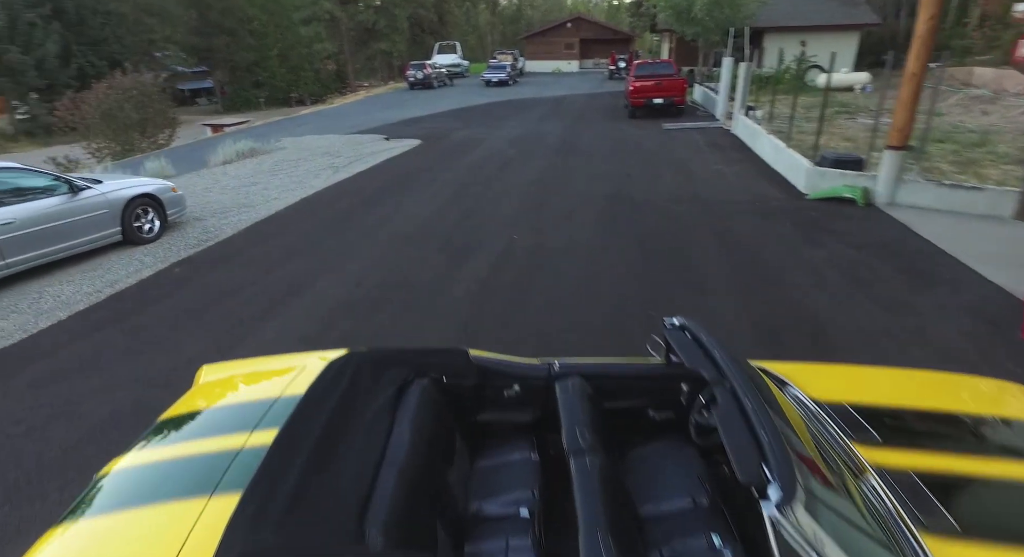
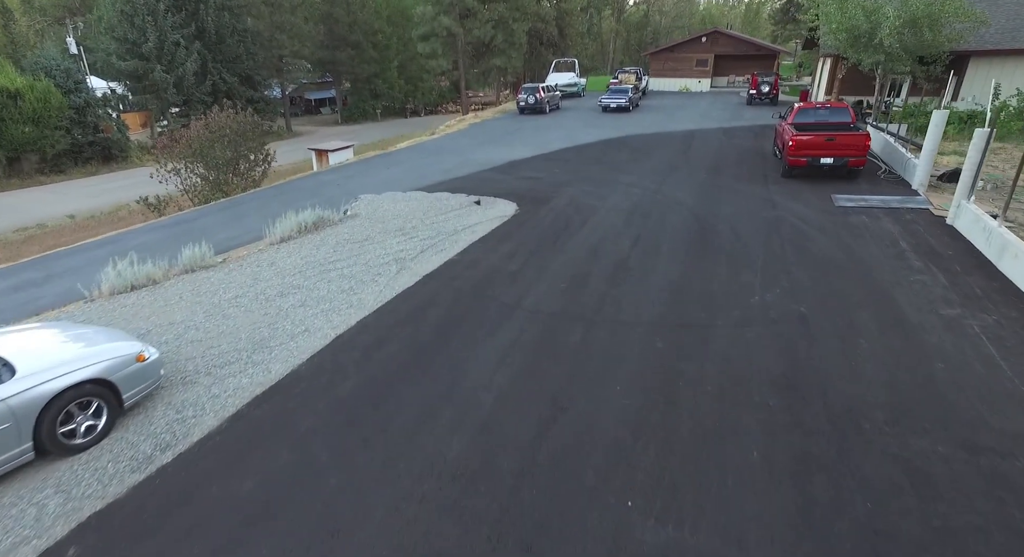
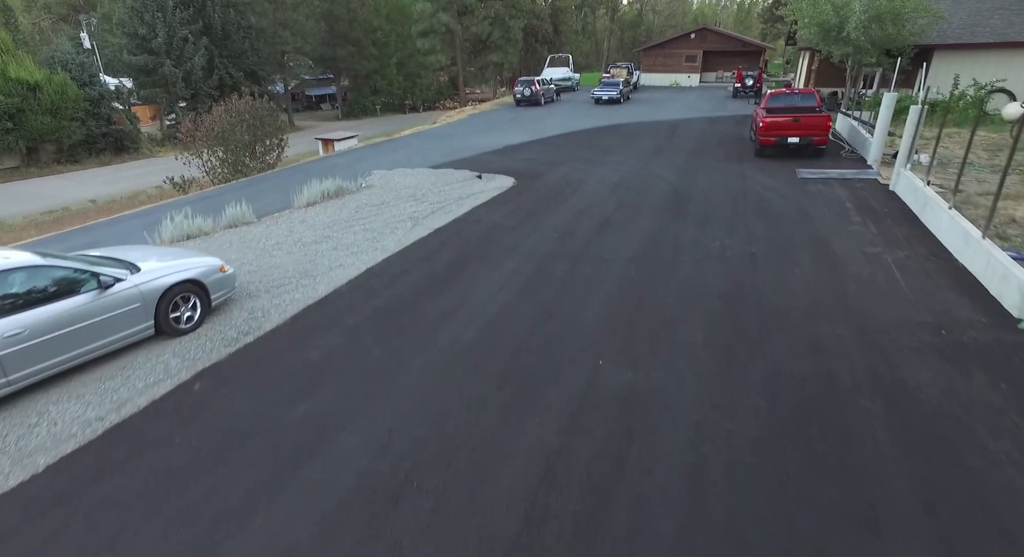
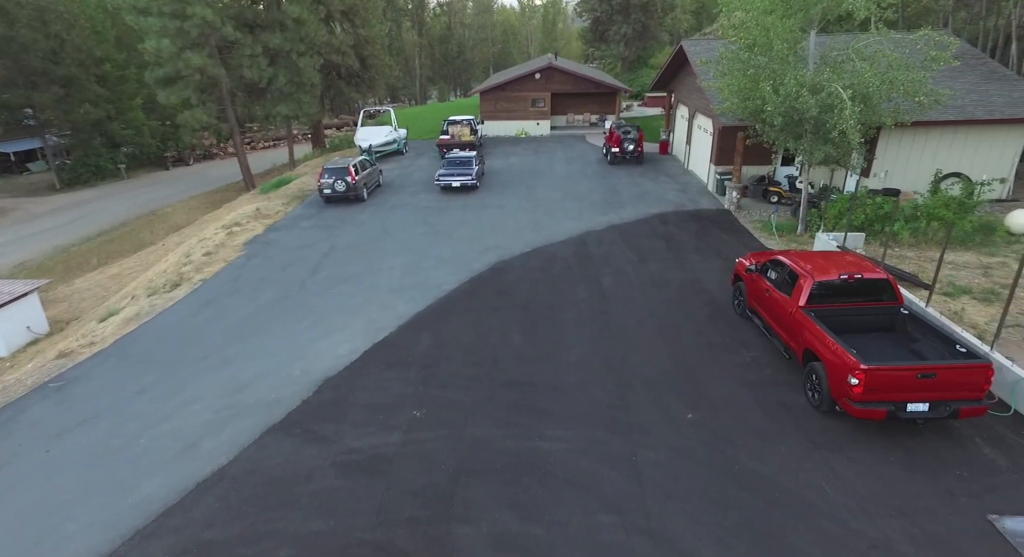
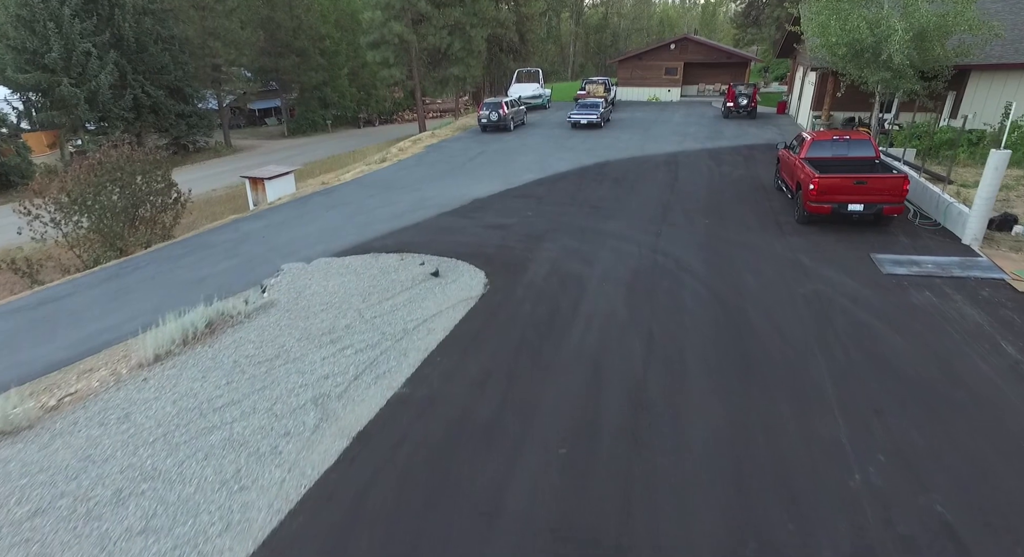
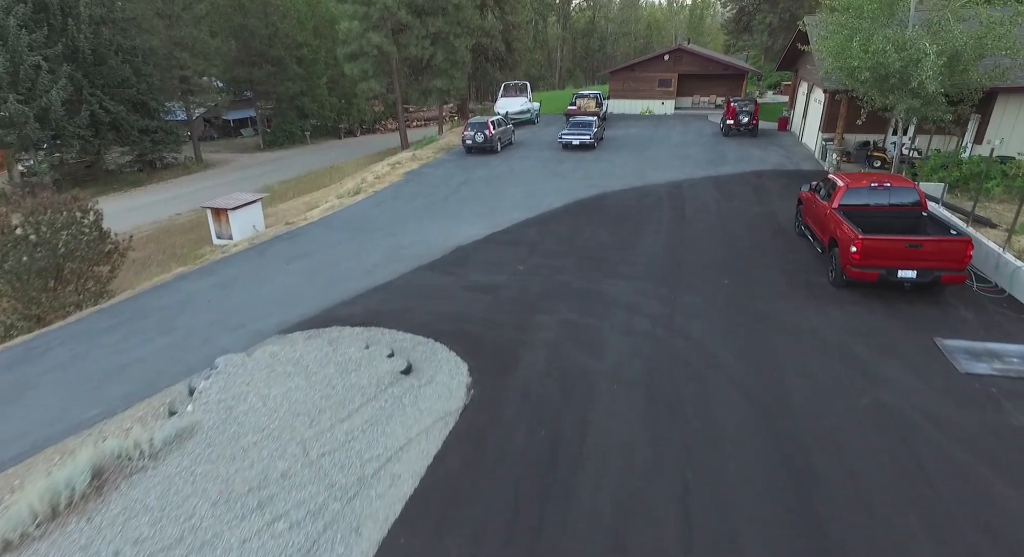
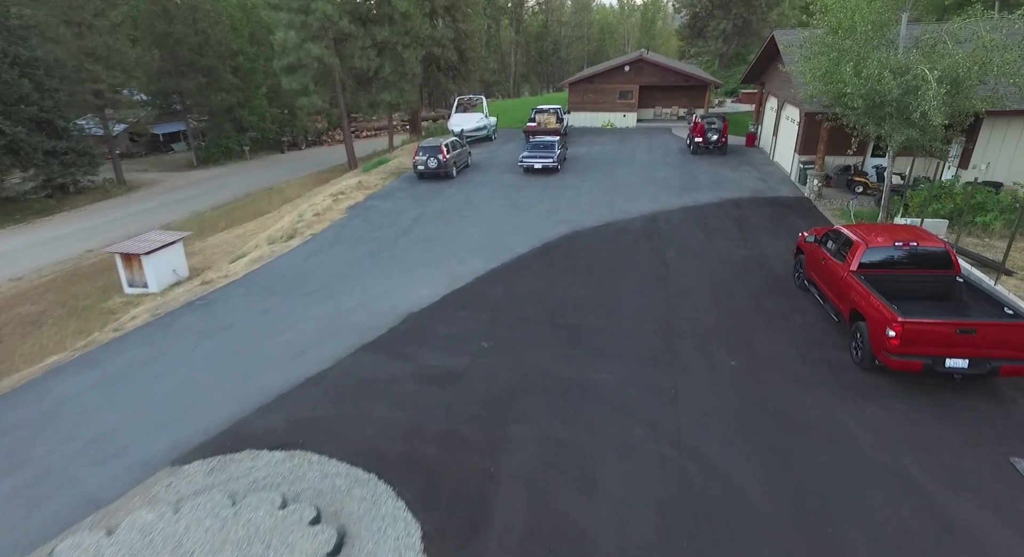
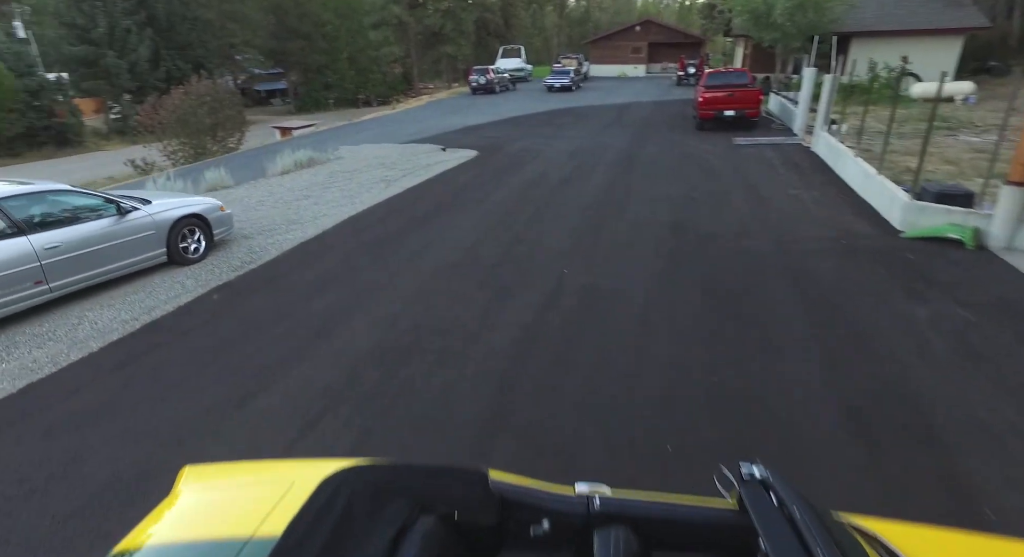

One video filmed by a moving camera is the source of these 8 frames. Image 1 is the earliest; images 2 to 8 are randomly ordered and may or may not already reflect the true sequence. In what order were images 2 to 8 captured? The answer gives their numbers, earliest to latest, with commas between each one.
8, 3, 2, 5, 6, 7, 4
